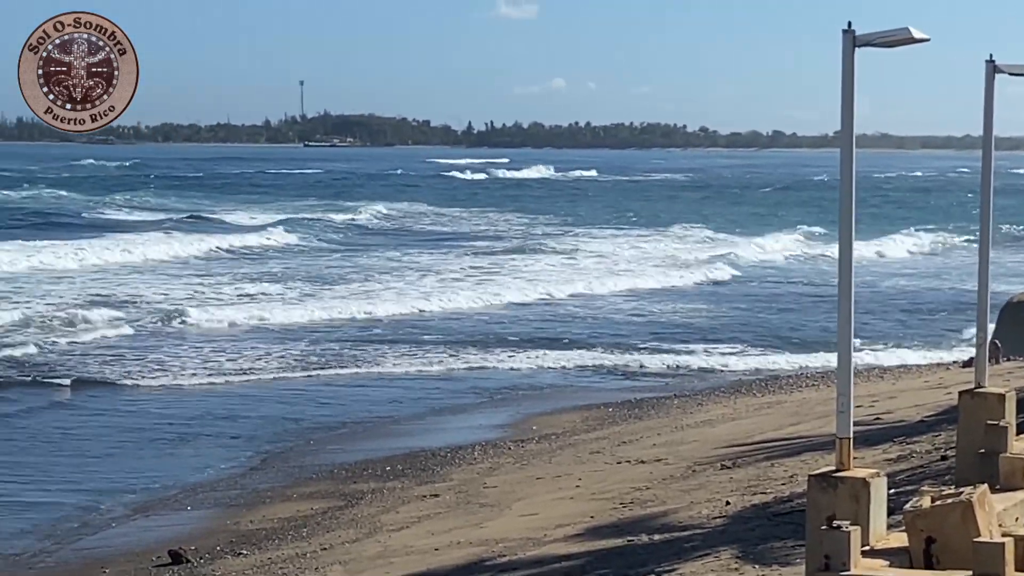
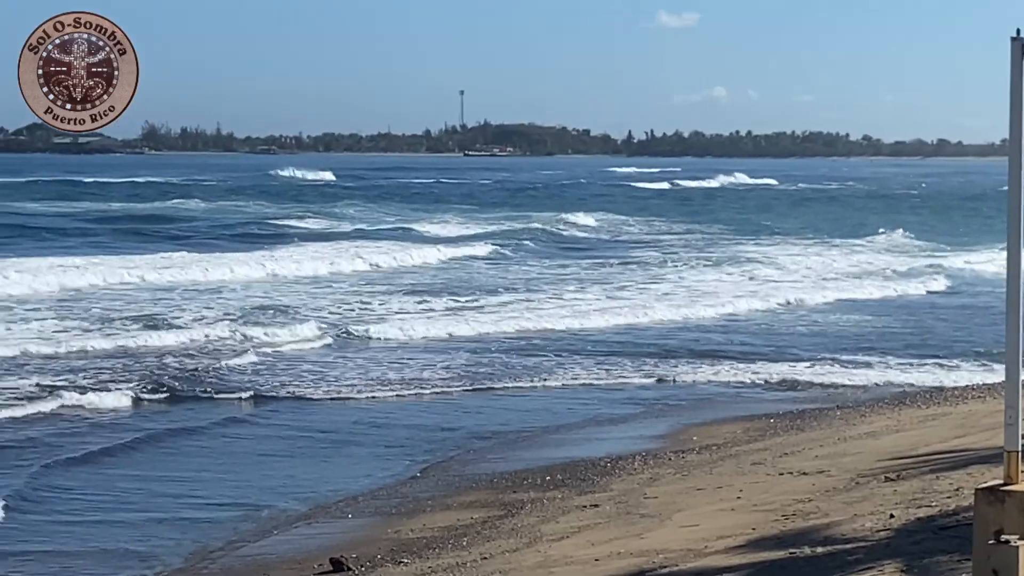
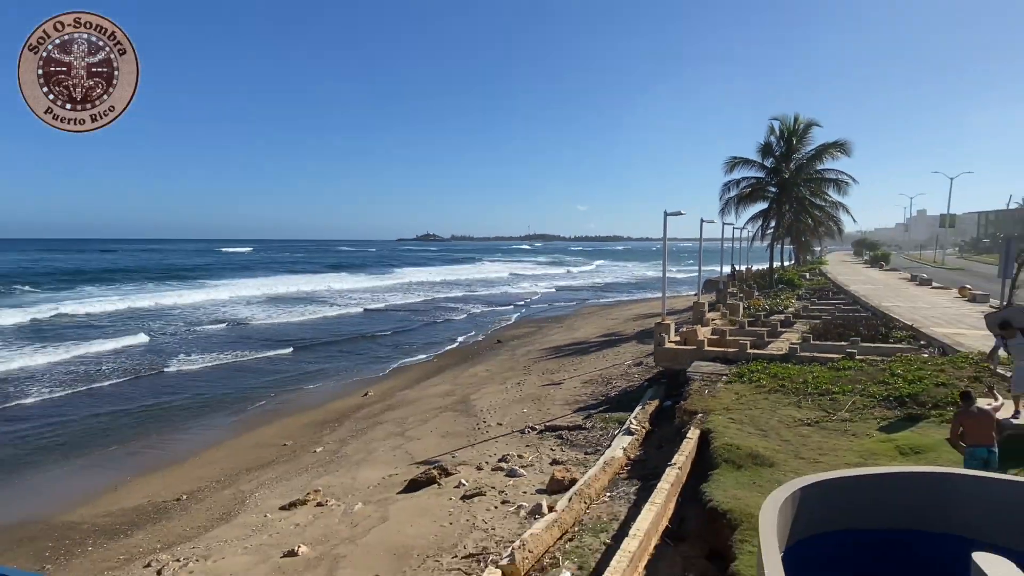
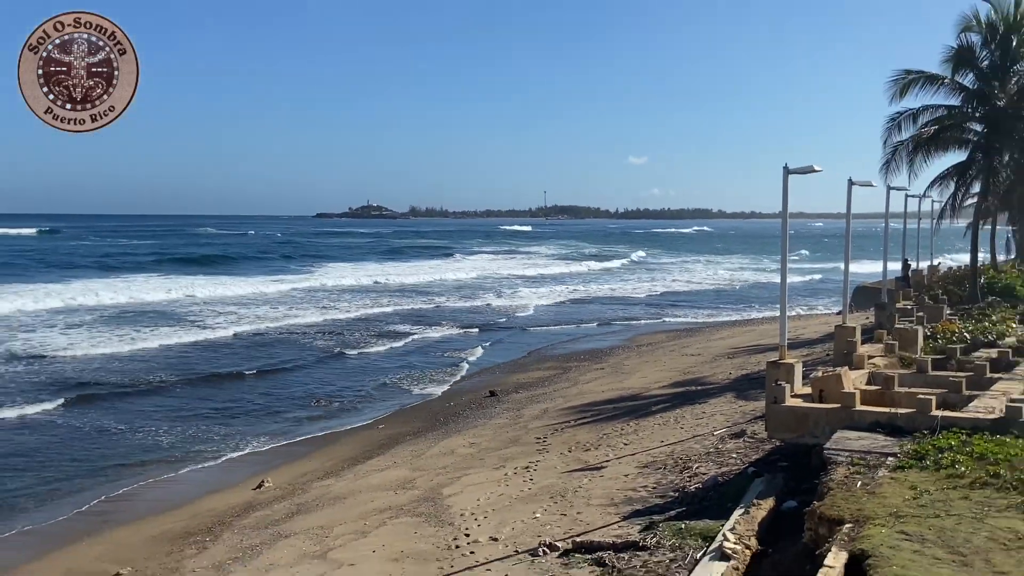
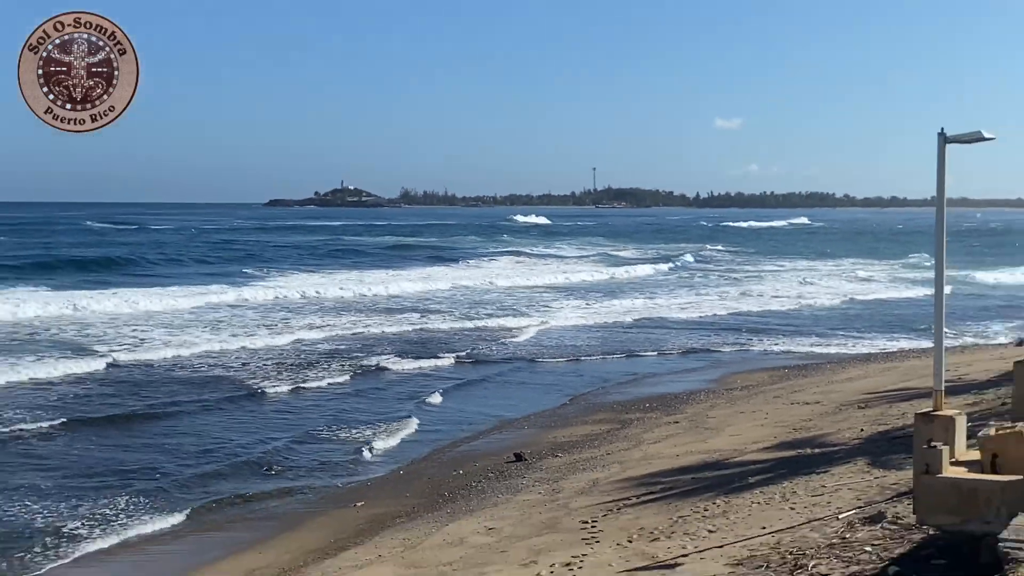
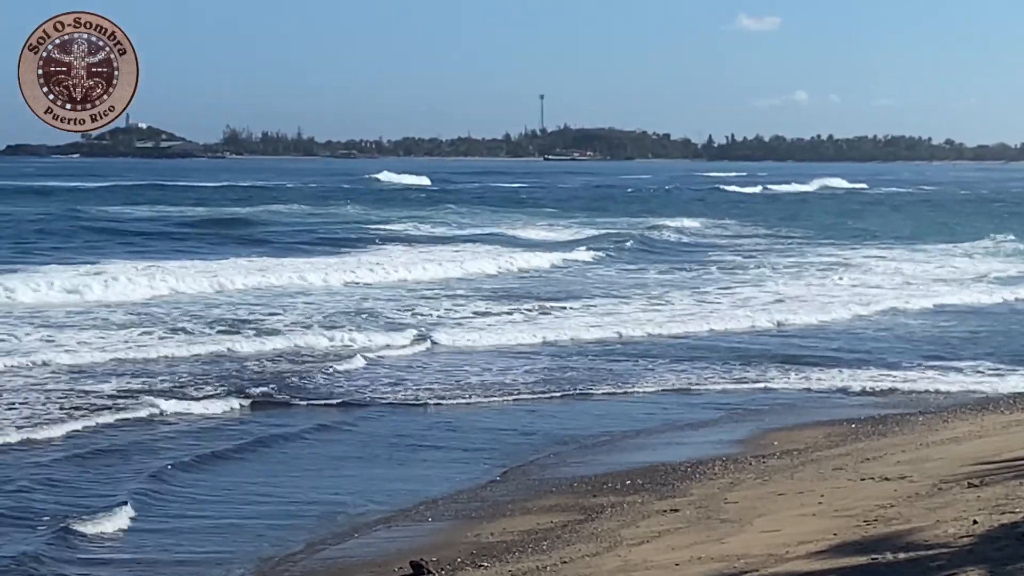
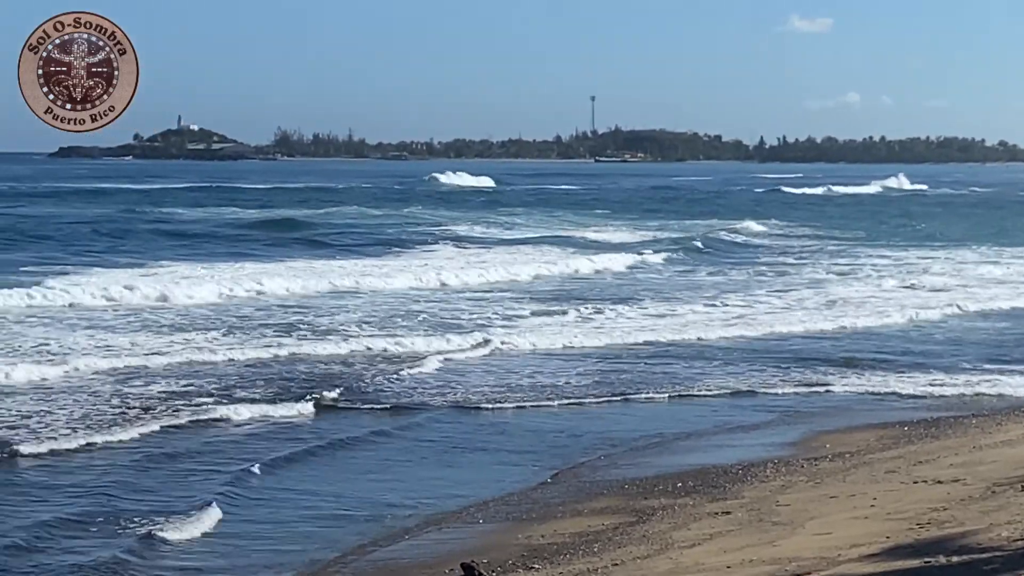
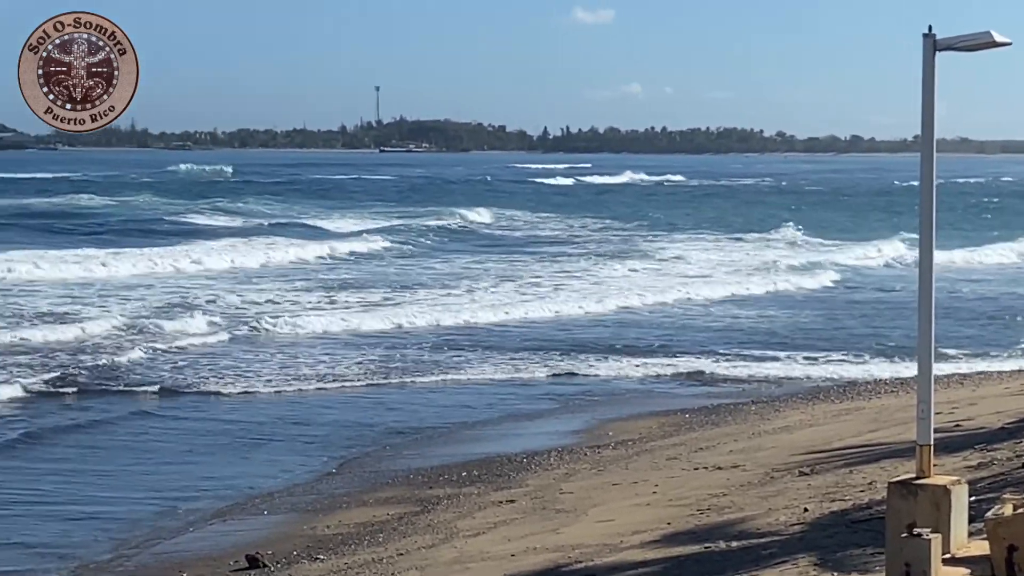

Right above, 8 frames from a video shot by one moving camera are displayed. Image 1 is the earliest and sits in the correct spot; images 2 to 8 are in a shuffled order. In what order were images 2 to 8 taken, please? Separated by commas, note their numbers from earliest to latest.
8, 2, 6, 7, 5, 4, 3
